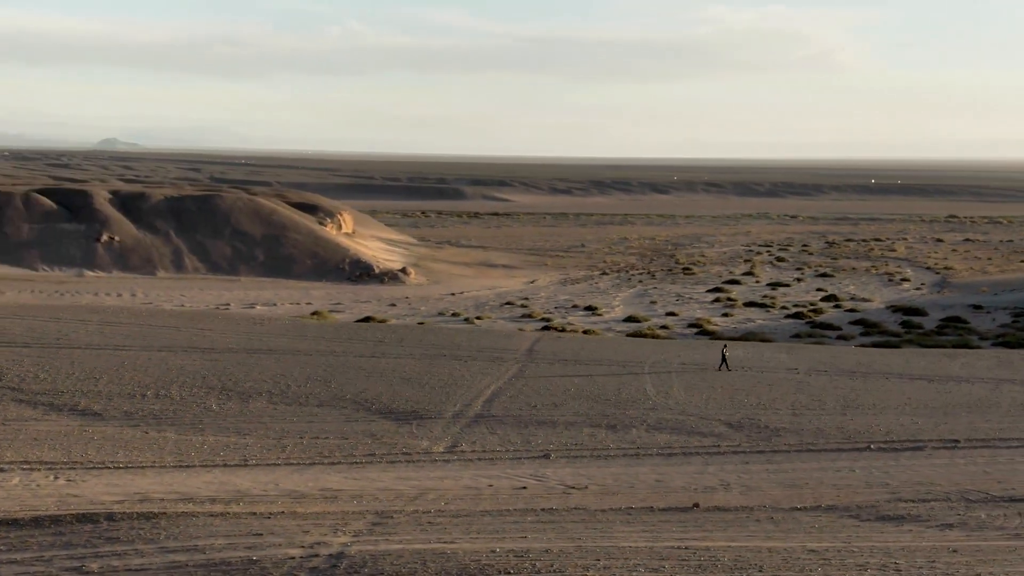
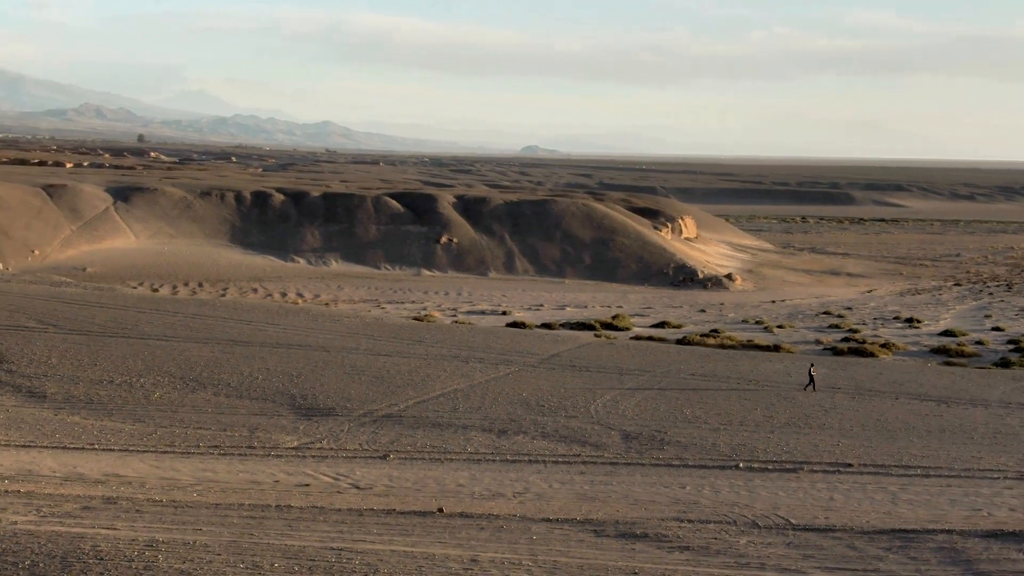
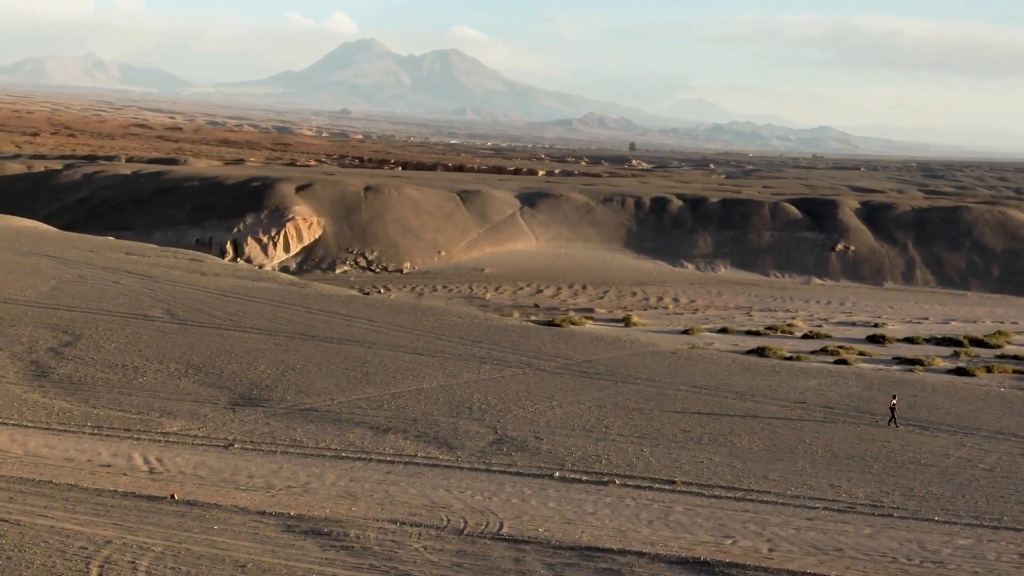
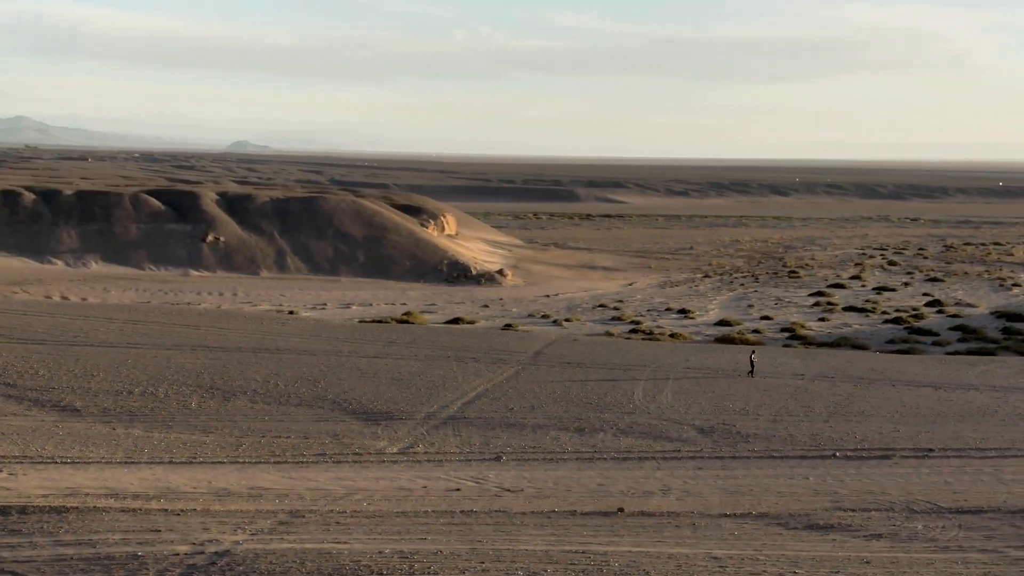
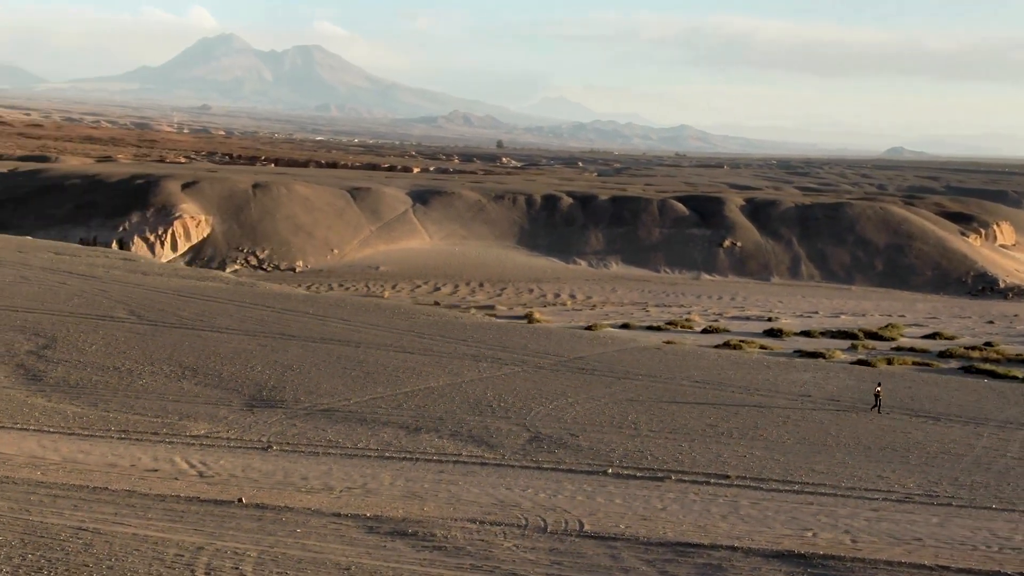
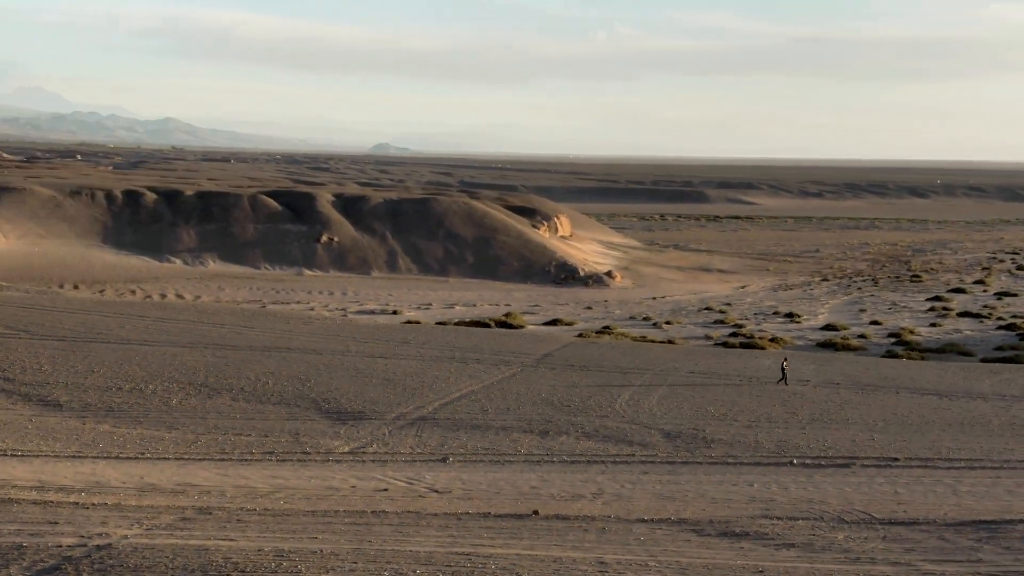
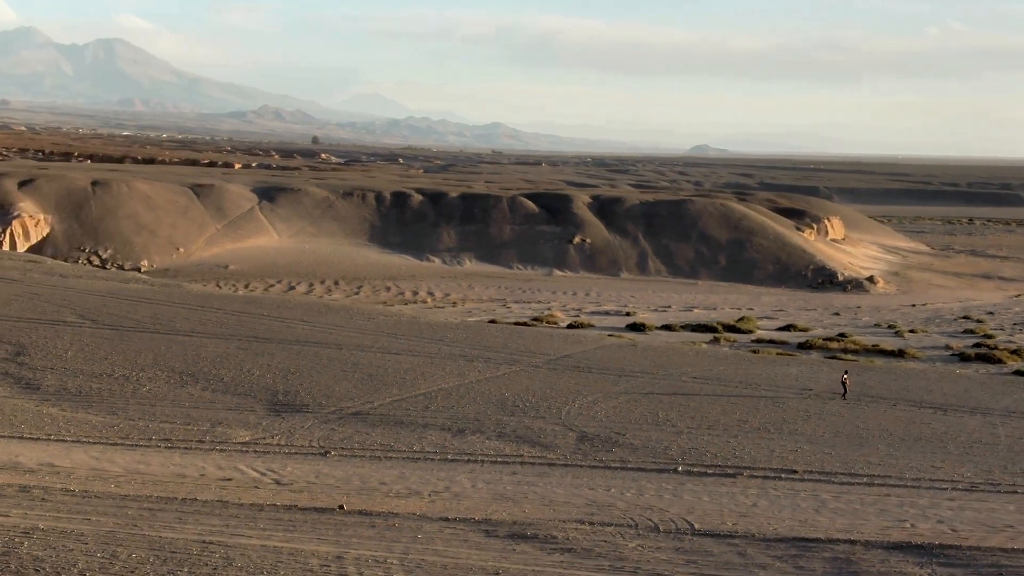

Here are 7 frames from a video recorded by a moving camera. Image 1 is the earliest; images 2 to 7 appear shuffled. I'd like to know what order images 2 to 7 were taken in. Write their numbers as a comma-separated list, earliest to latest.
4, 6, 2, 7, 5, 3
